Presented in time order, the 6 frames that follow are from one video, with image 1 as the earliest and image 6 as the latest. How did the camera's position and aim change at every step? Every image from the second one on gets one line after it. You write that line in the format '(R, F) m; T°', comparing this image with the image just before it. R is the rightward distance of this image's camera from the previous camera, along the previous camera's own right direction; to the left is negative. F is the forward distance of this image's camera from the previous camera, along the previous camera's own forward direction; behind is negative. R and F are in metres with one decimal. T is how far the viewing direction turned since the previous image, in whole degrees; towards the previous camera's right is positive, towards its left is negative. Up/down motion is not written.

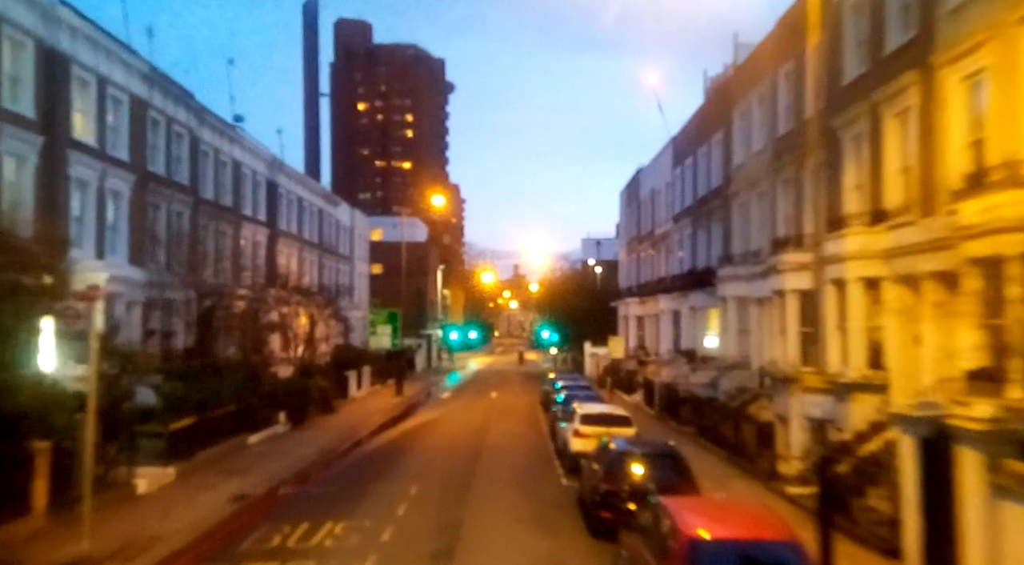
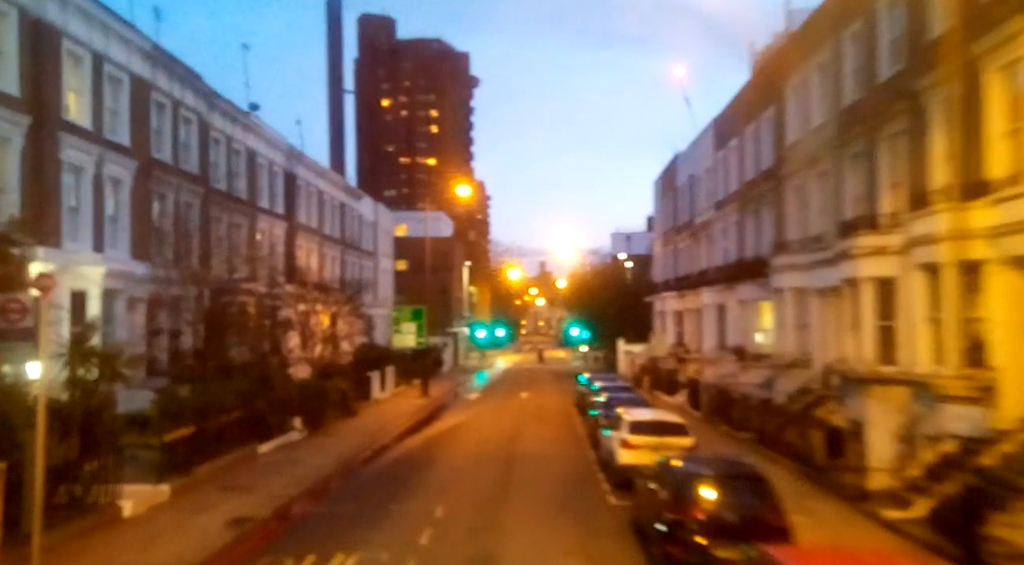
(-0.2, +2.8) m; -1°
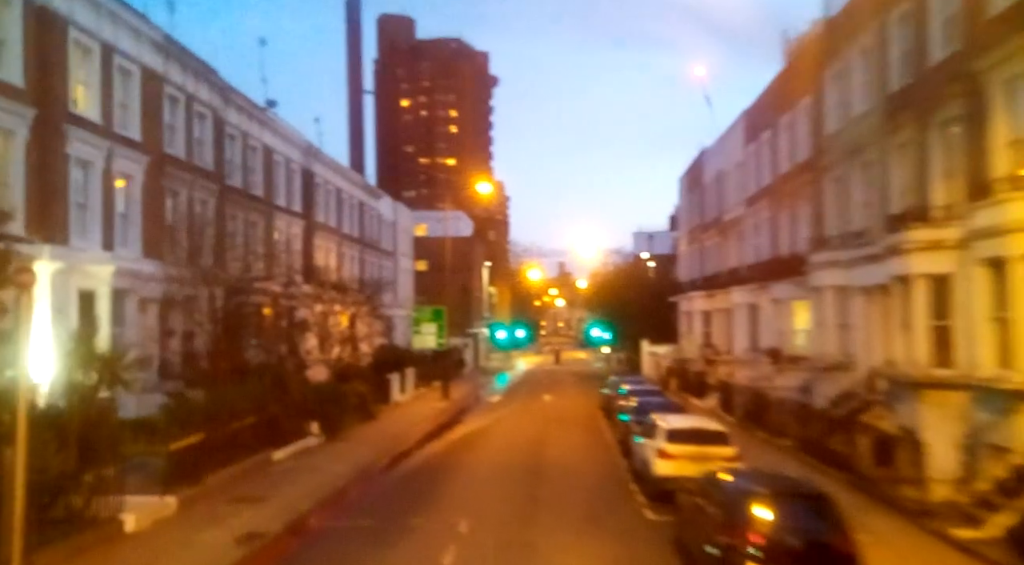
(-0.2, +1.3) m; -1°
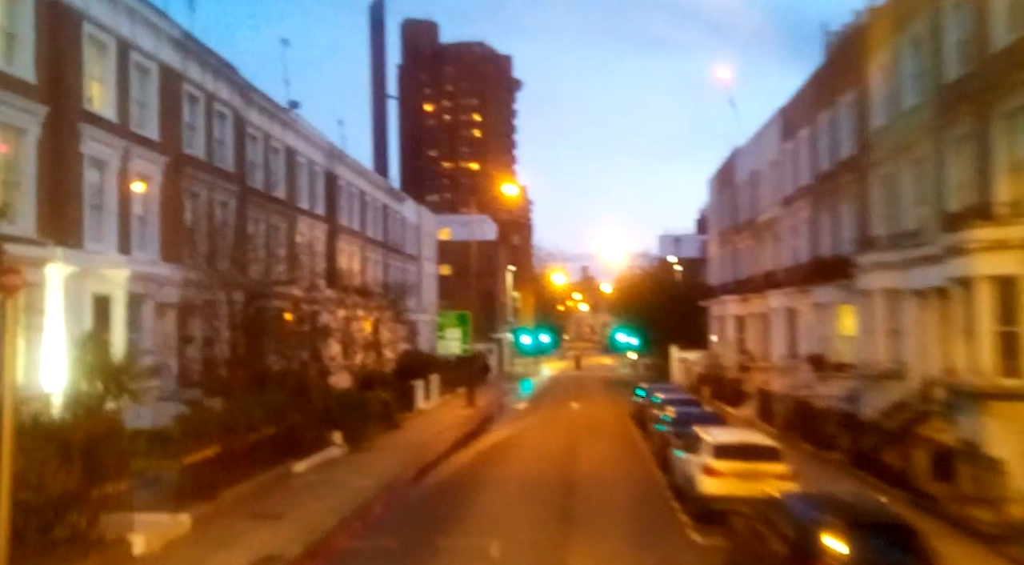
(-0.2, +1.2) m; -1°
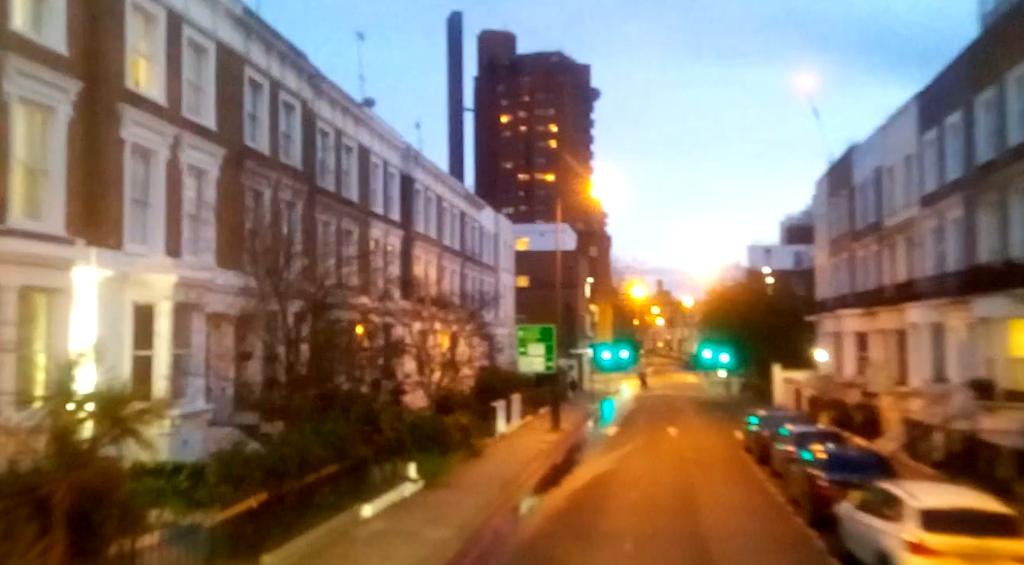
(-0.8, +4.1) m; -4°
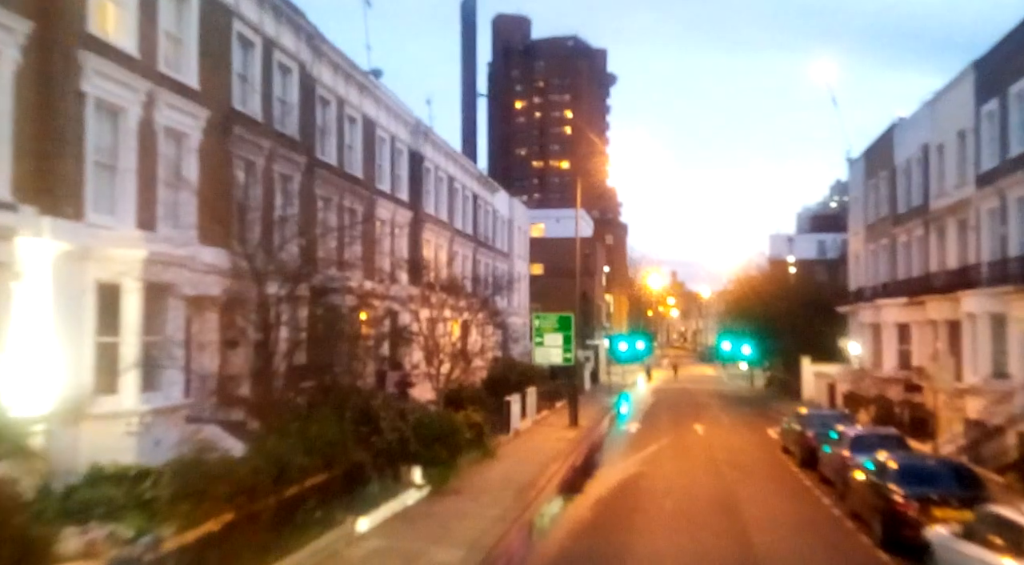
(-0.1, +3.0) m; -1°
